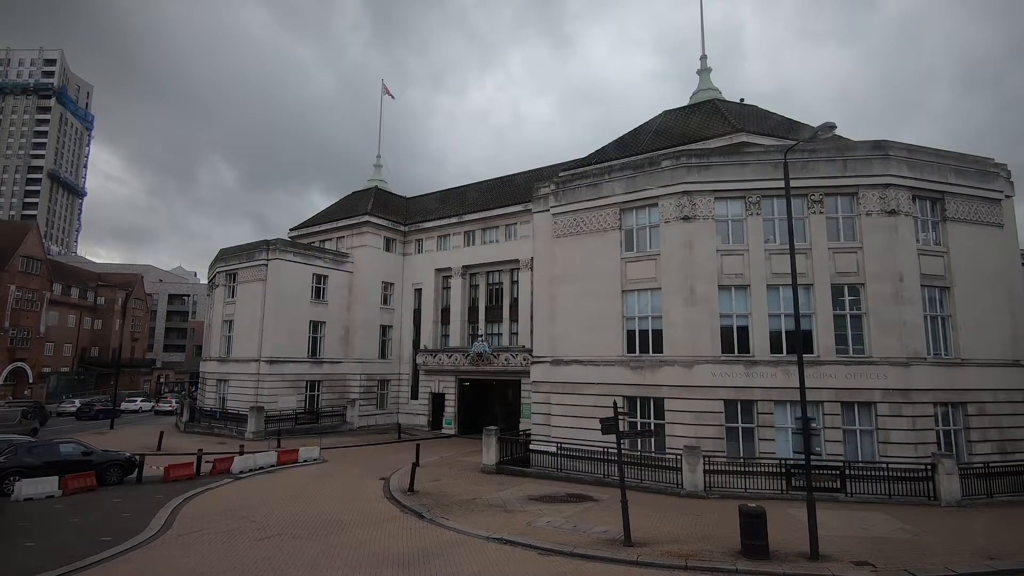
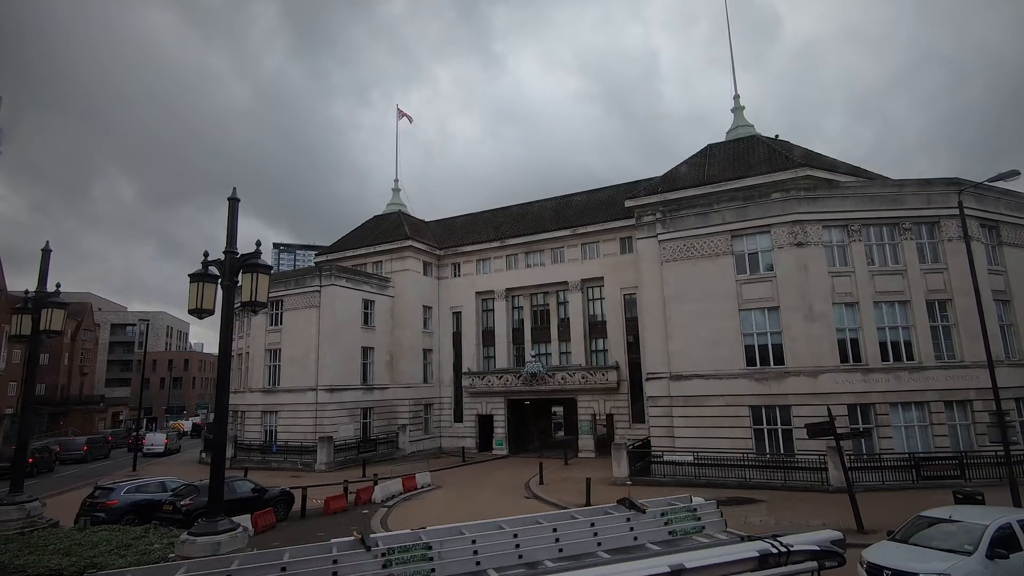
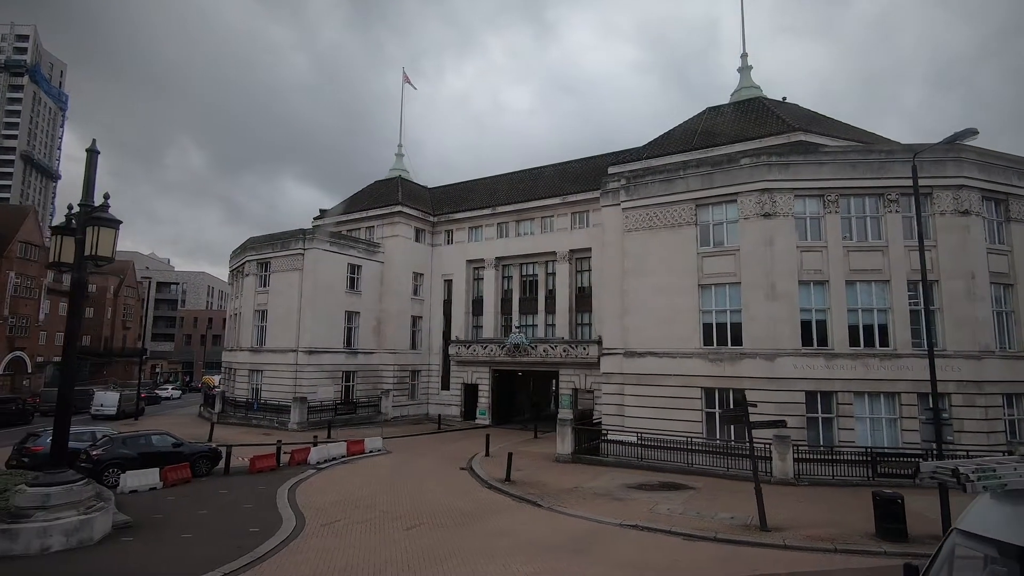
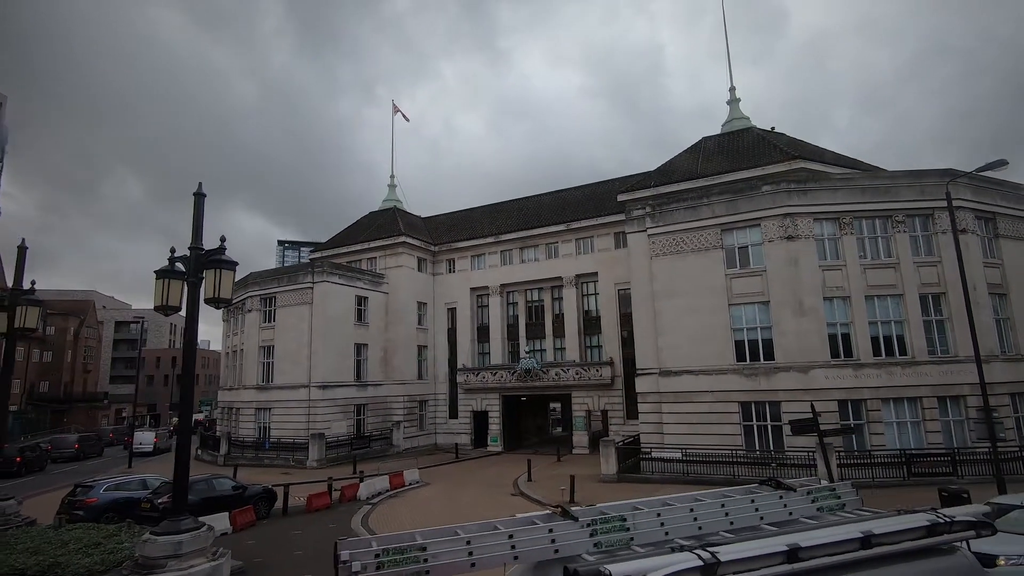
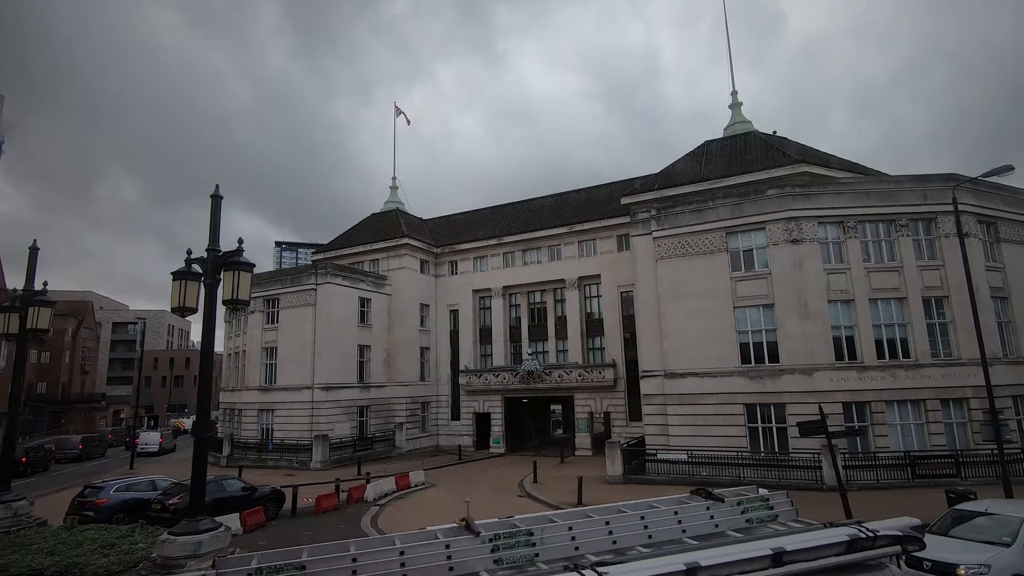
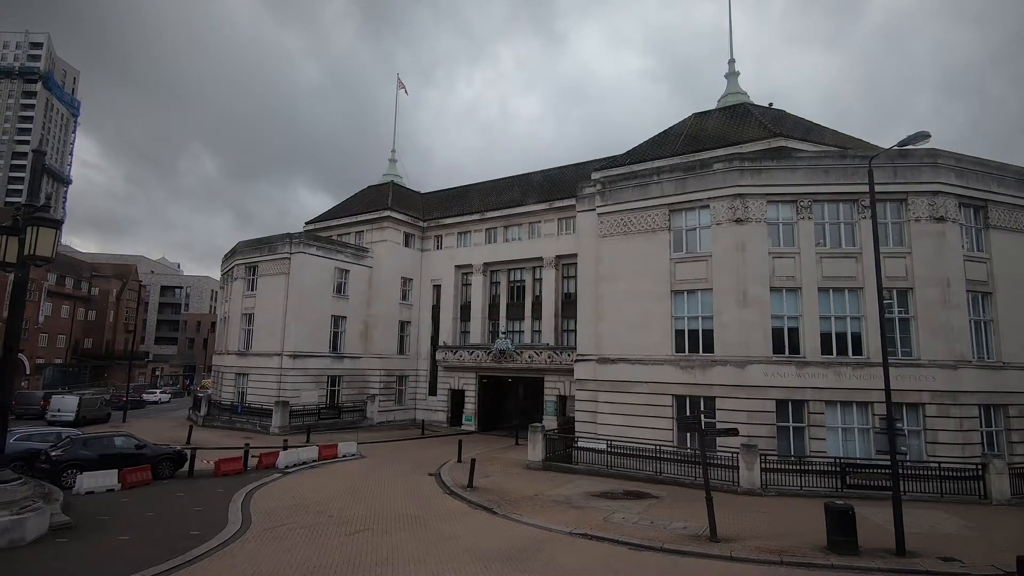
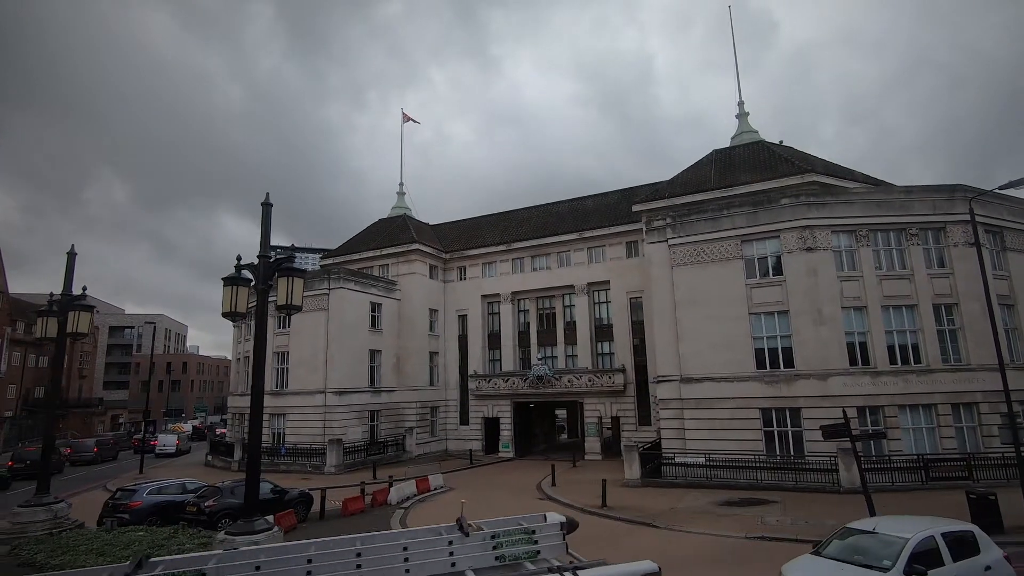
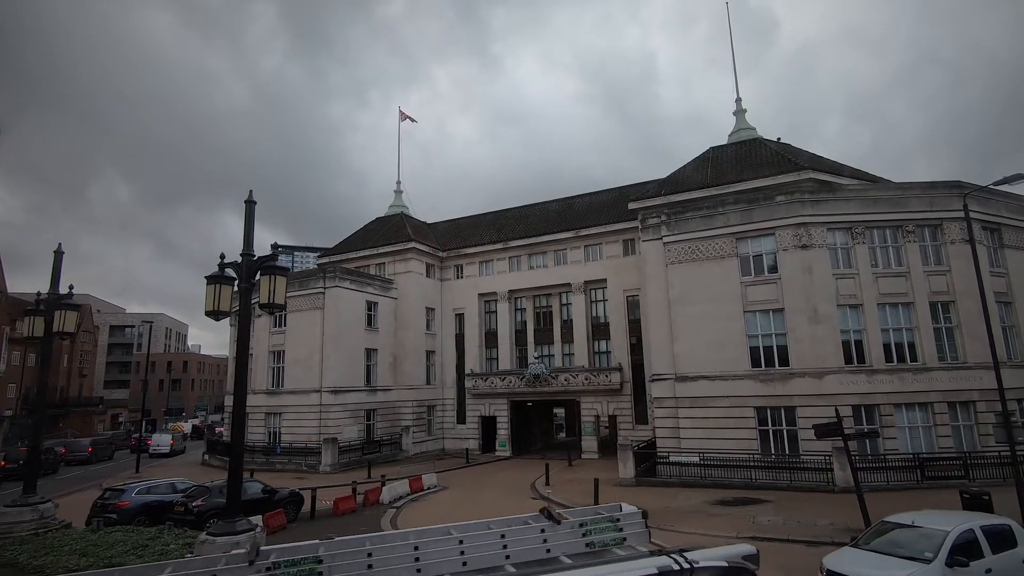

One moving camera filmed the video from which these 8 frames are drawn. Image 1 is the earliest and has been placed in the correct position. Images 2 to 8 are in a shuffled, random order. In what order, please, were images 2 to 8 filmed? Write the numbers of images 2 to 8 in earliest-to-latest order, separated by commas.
6, 3, 4, 5, 2, 8, 7
